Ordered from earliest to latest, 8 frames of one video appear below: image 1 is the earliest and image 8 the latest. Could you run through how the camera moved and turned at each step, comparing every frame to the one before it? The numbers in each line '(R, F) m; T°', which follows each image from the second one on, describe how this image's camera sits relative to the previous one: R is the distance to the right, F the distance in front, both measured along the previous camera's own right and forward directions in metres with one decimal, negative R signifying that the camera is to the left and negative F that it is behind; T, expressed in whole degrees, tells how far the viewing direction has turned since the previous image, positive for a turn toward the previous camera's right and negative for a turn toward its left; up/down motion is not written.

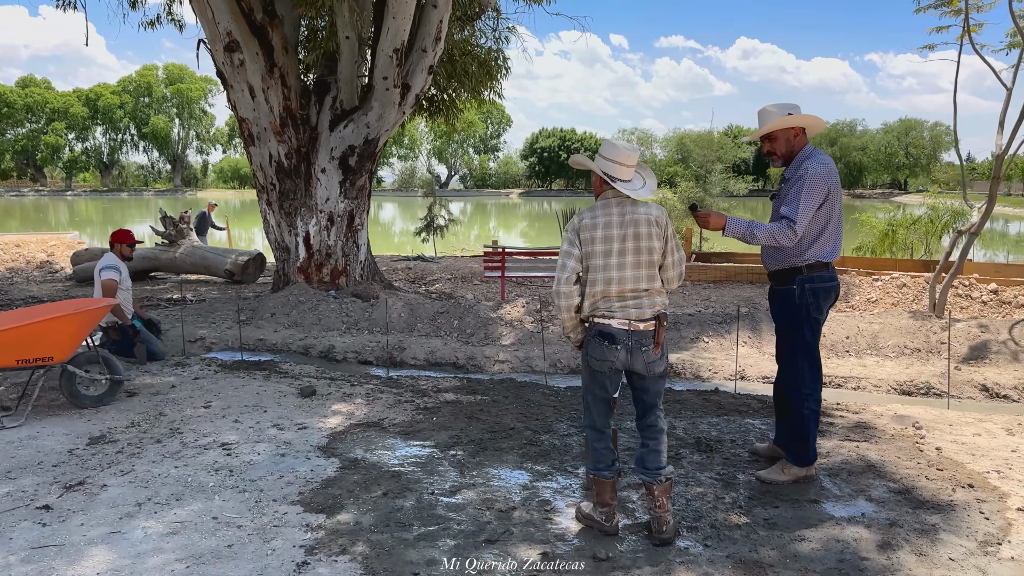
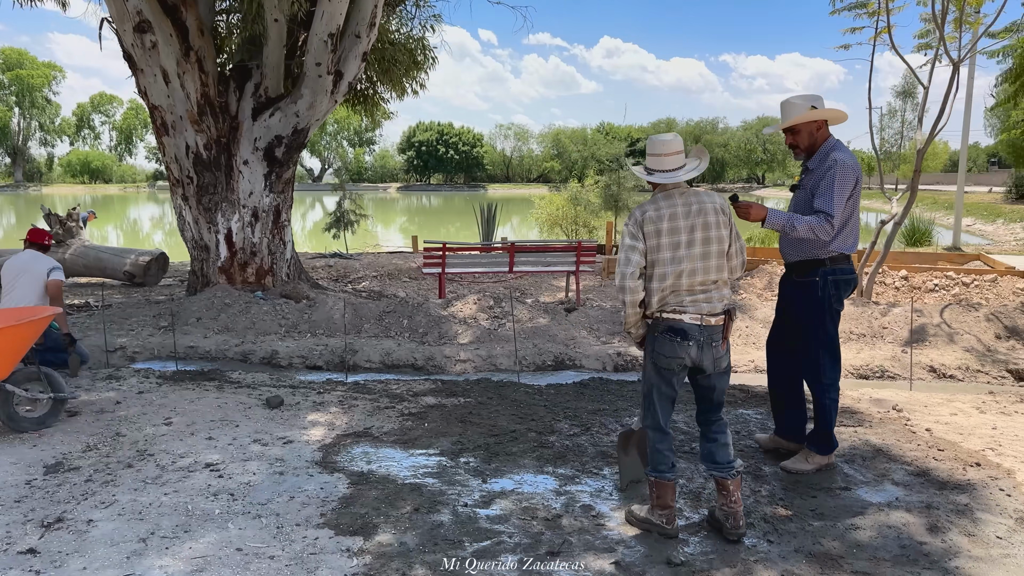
(-0.7, +0.2) m; +9°
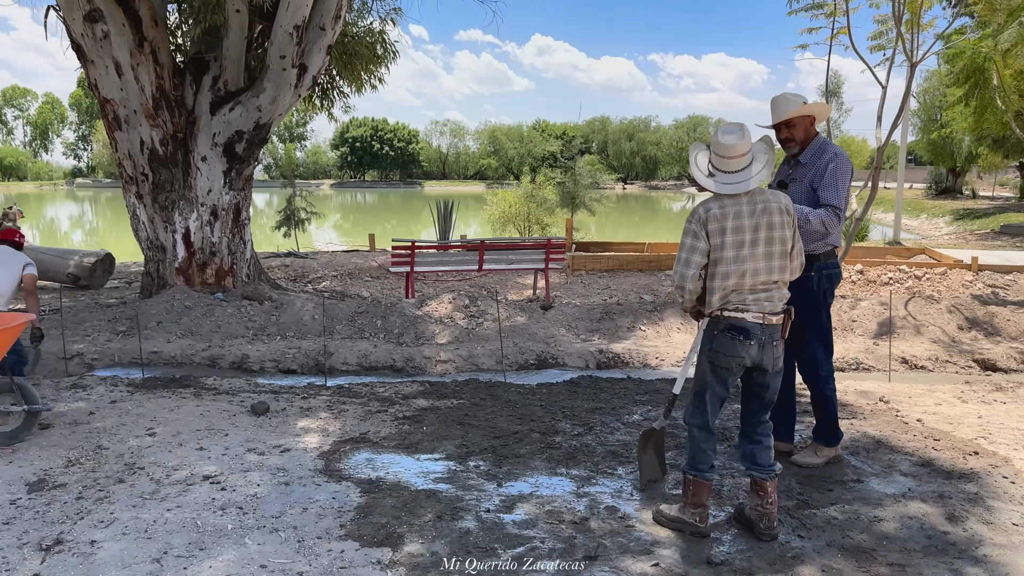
(-0.4, +0.1) m; +5°
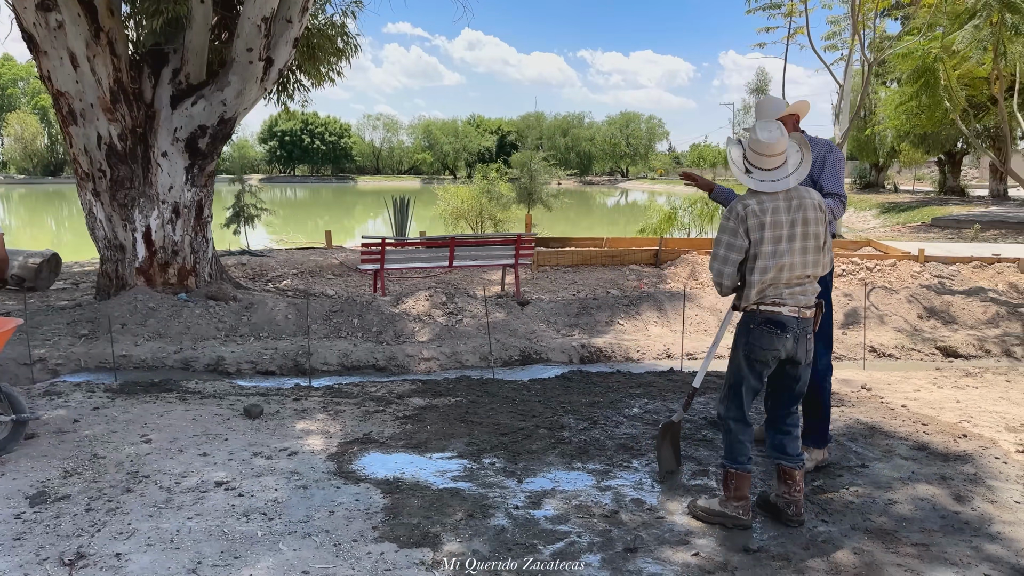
(-0.4, 0.0) m; +5°
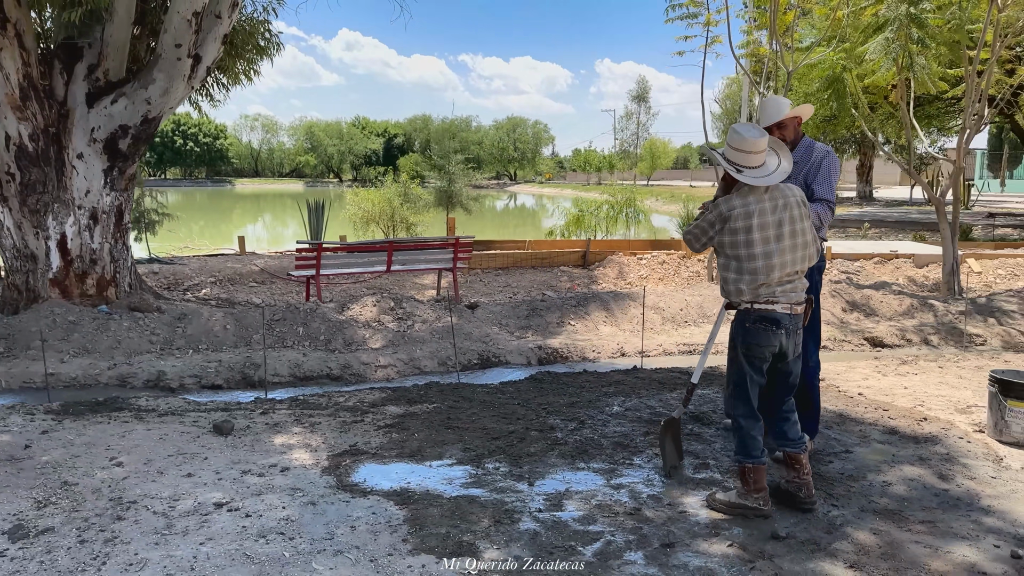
(-0.6, +0.1) m; +8°
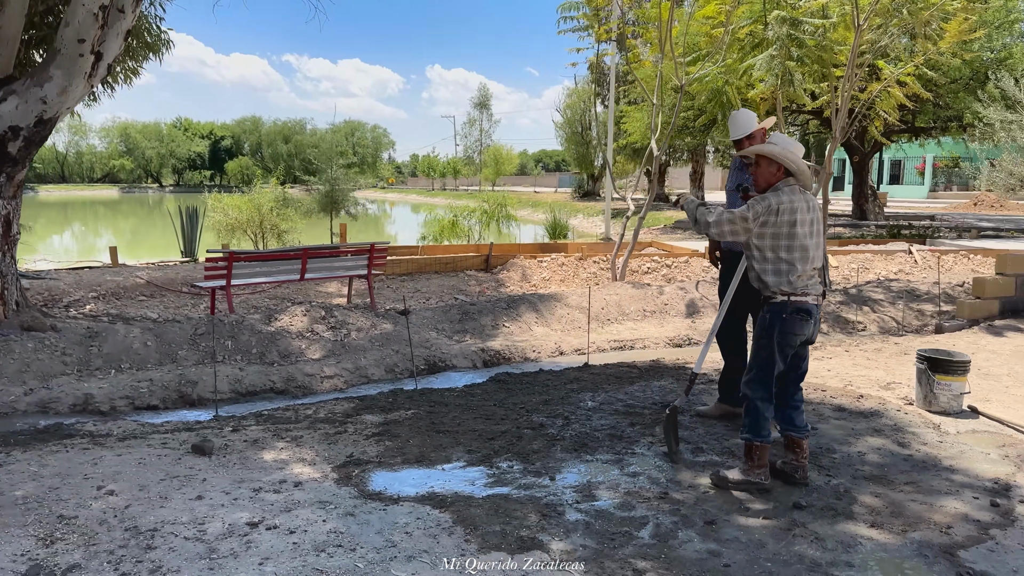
(-0.9, 0.0) m; +12°
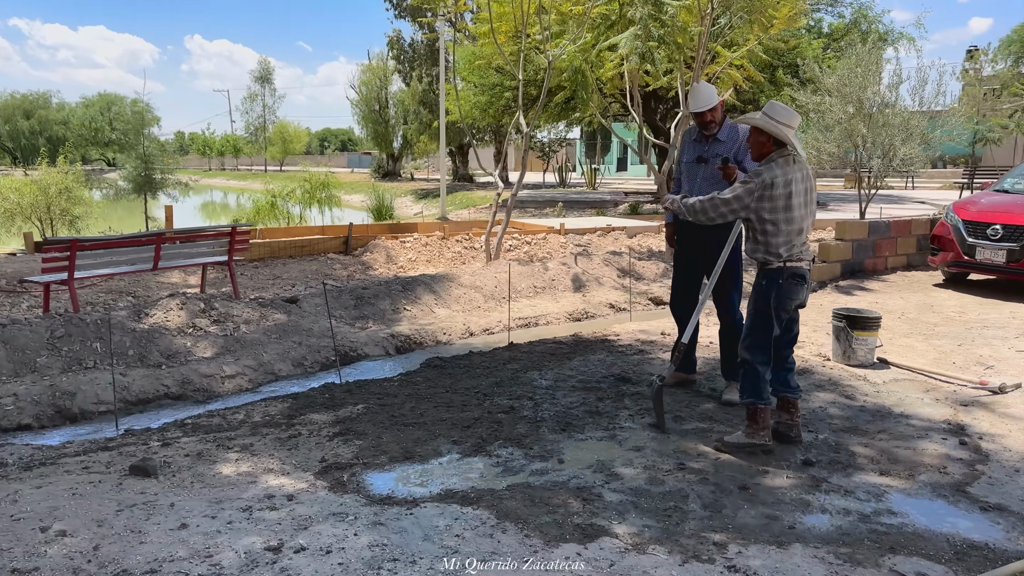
(-1.0, +0.4) m; +15°
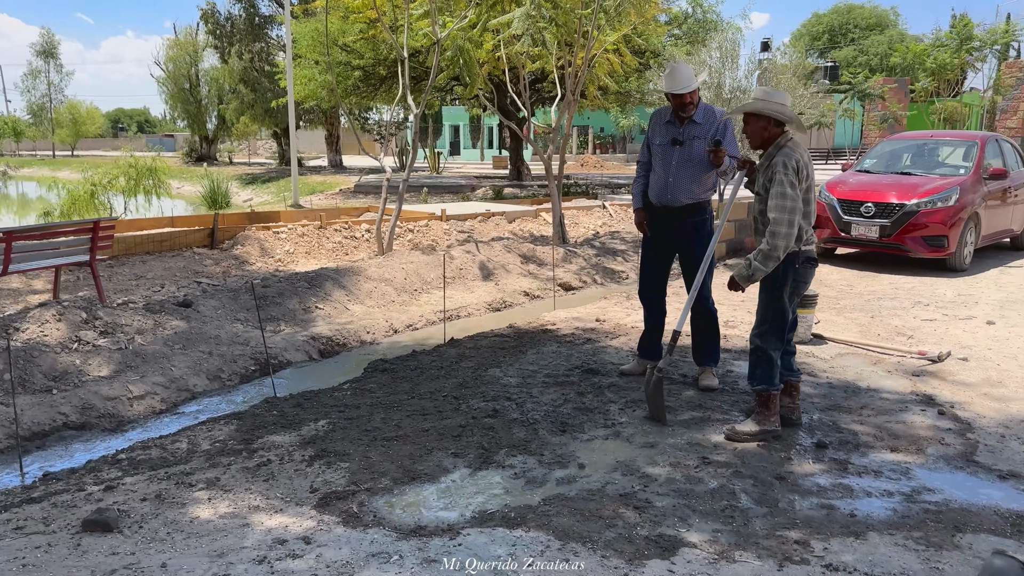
(-0.8, +0.4) m; +13°
